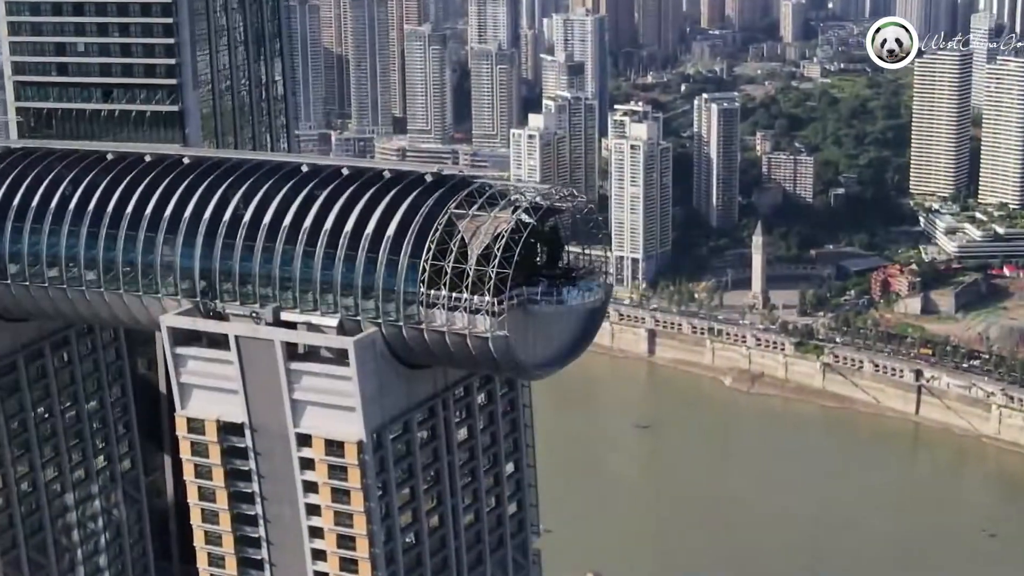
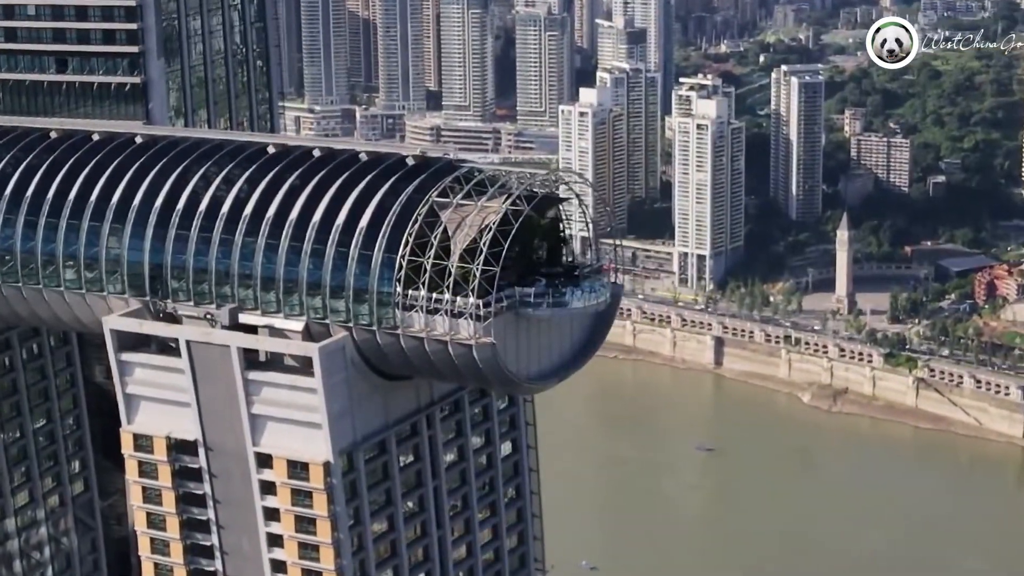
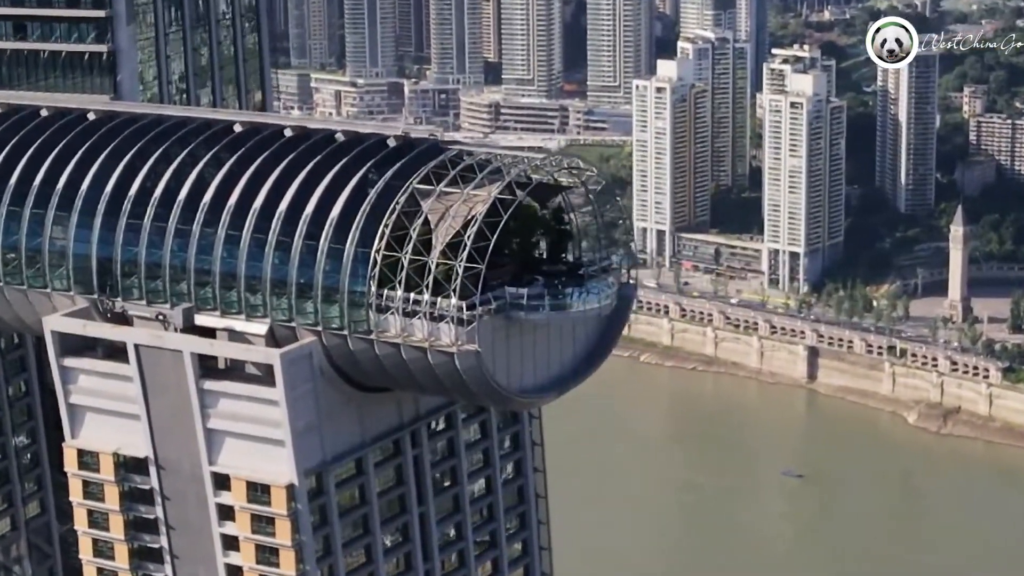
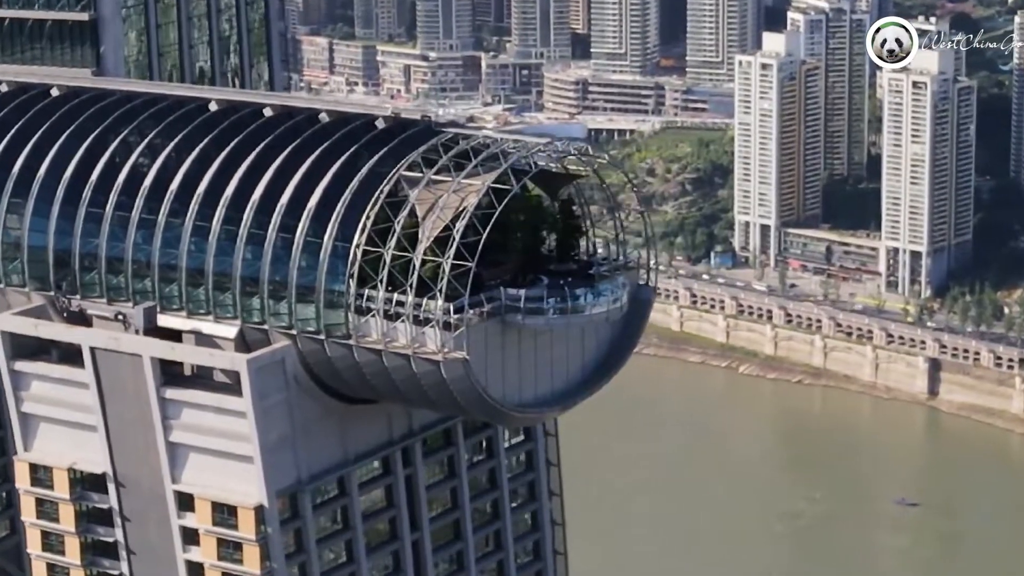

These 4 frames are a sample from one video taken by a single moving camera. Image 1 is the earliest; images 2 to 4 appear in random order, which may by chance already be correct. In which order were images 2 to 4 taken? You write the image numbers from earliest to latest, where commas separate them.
2, 3, 4
